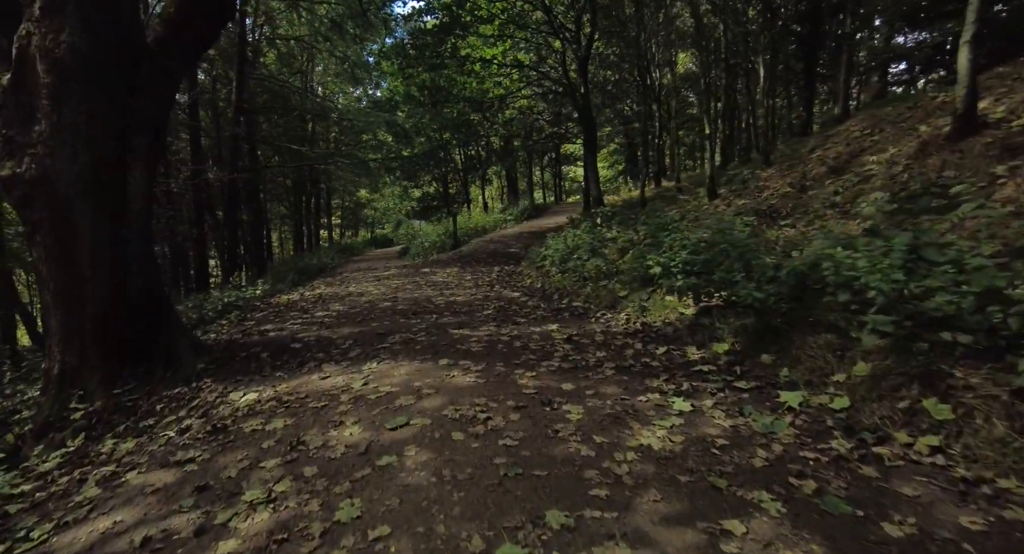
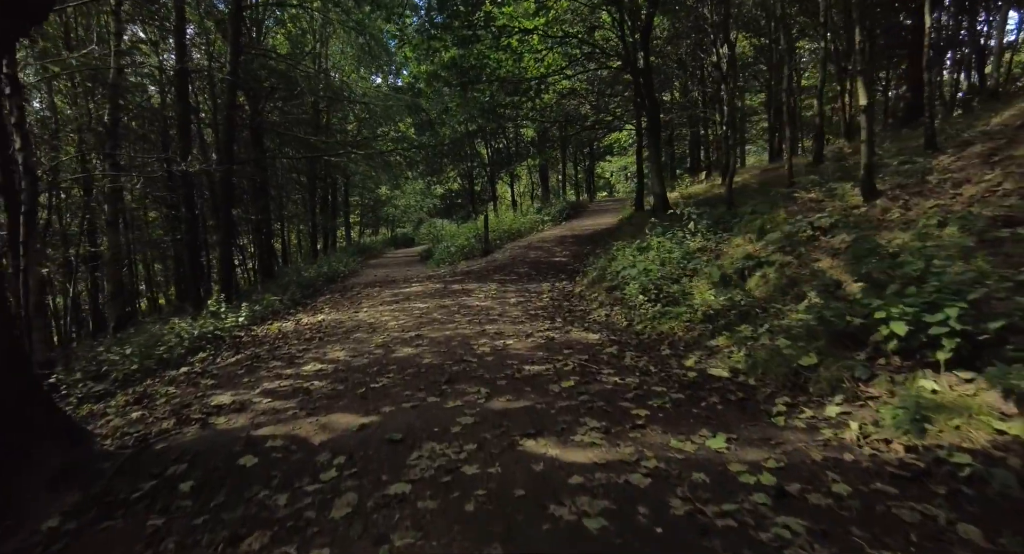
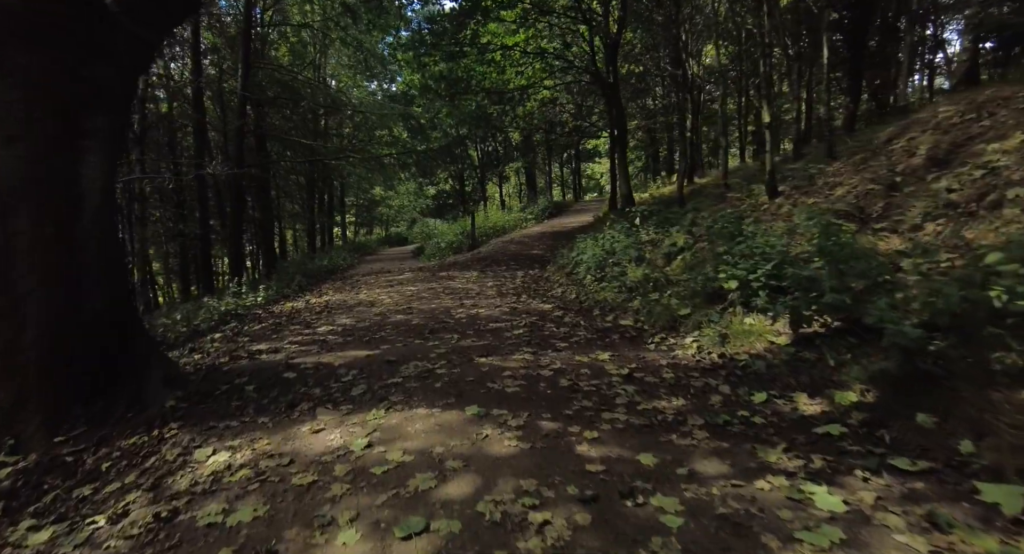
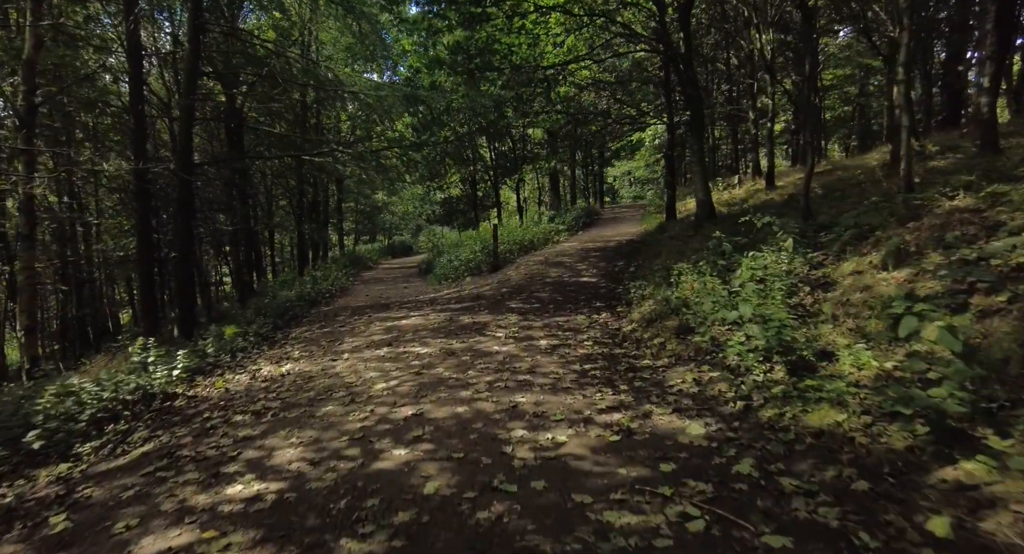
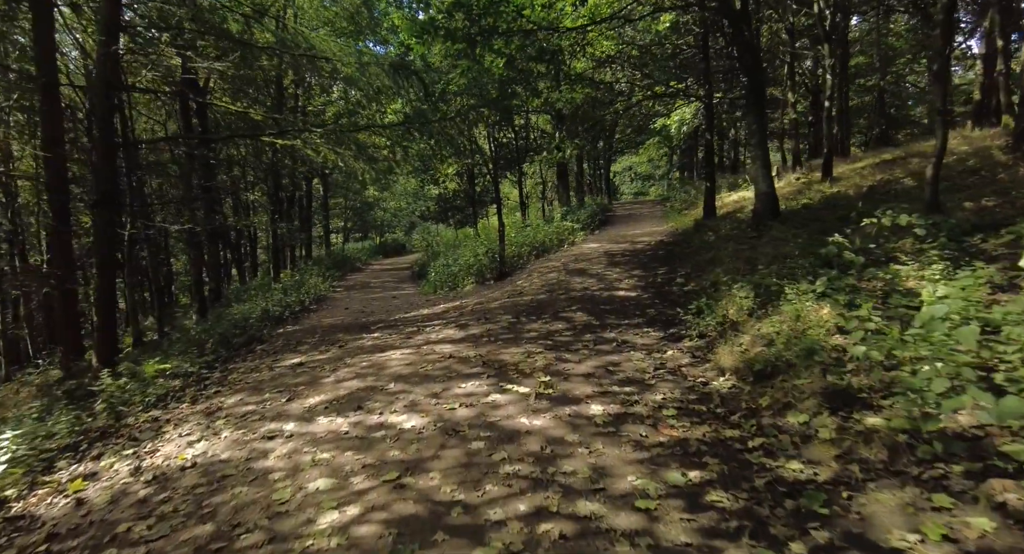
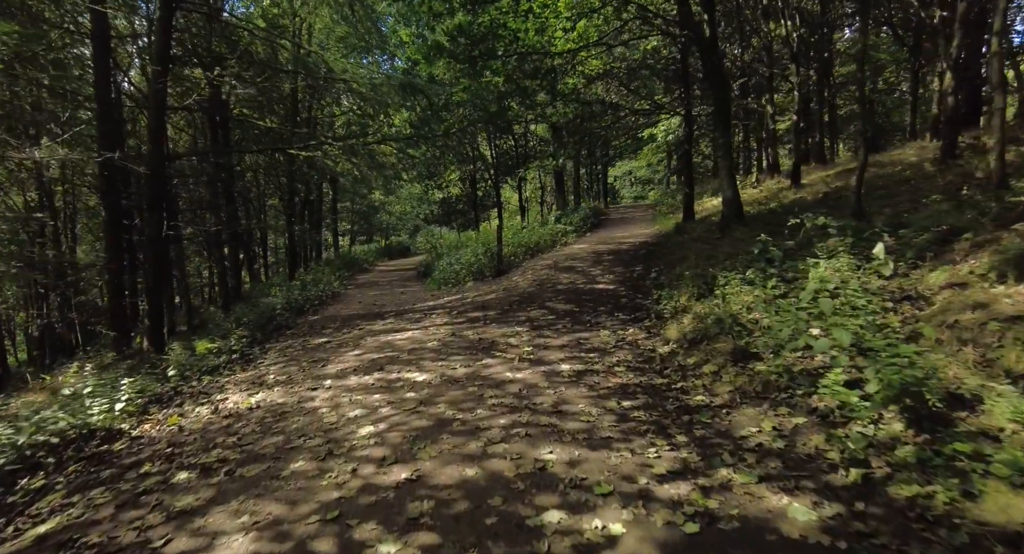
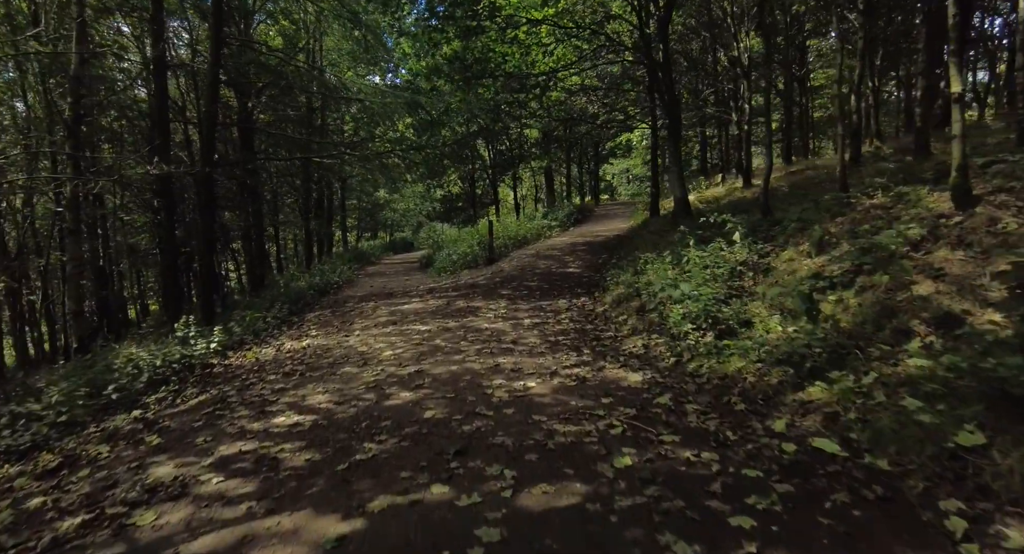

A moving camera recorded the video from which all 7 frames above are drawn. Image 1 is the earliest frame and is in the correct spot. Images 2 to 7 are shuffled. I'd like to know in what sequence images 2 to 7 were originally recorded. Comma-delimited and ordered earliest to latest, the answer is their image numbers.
3, 2, 7, 4, 6, 5
